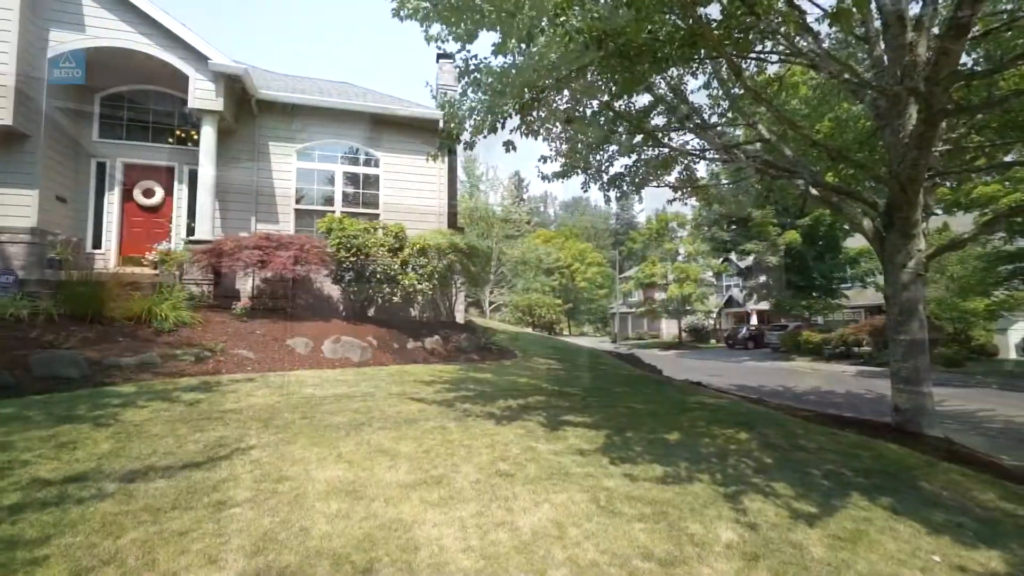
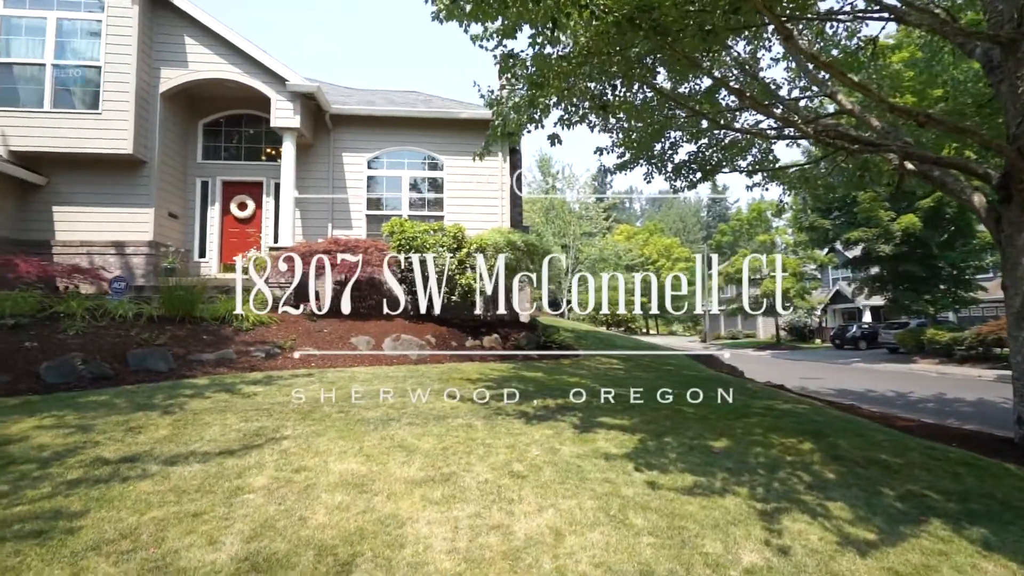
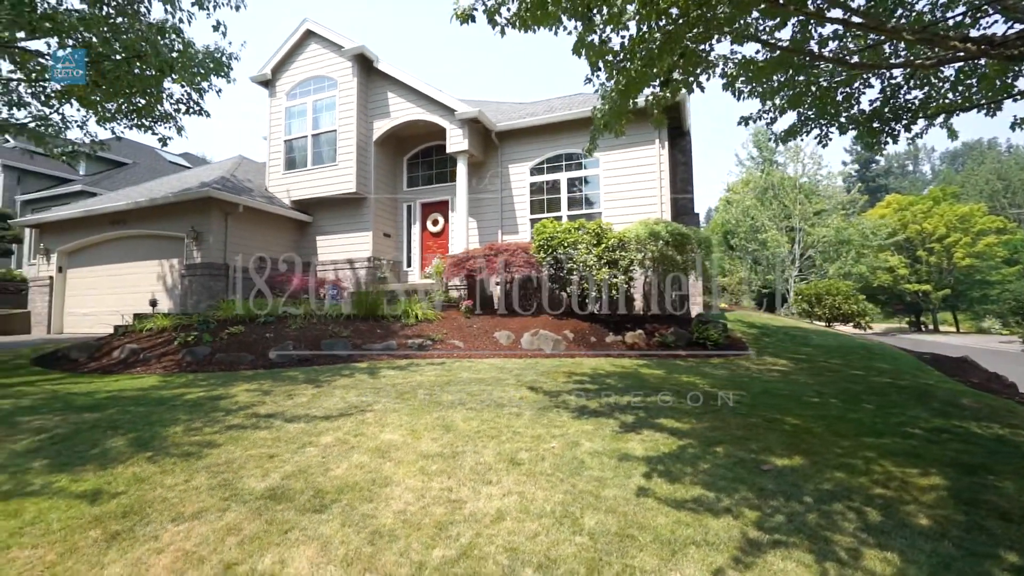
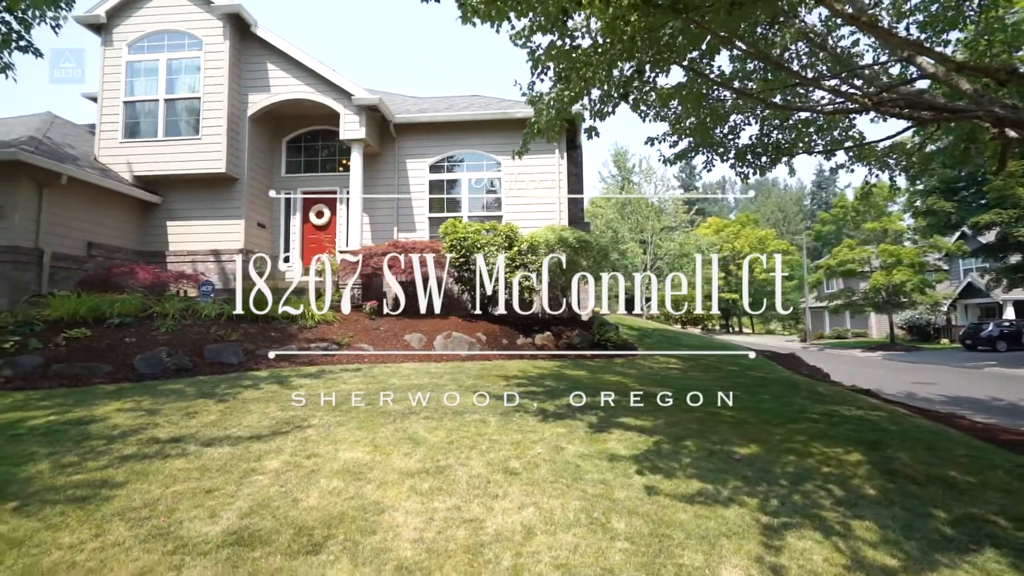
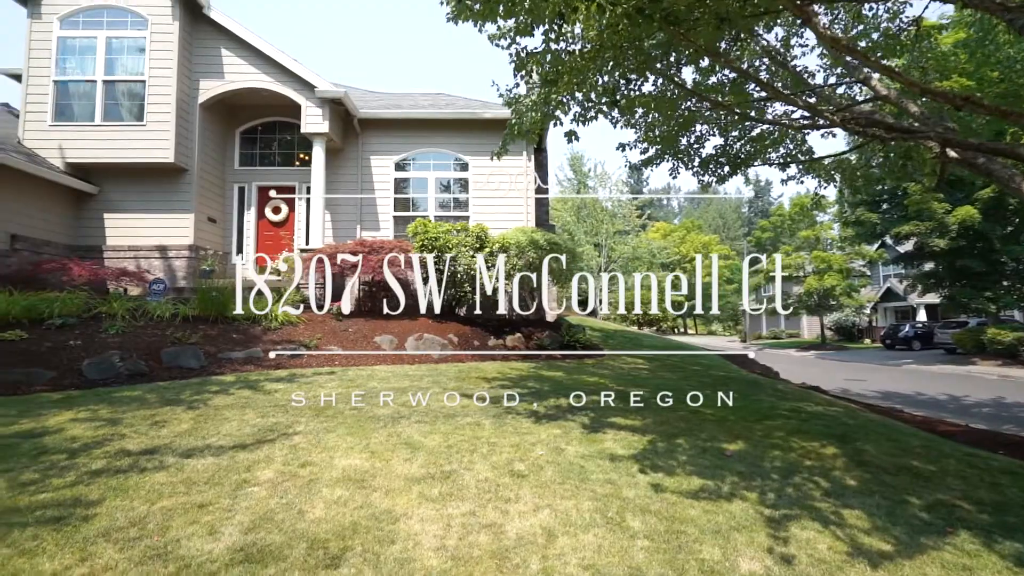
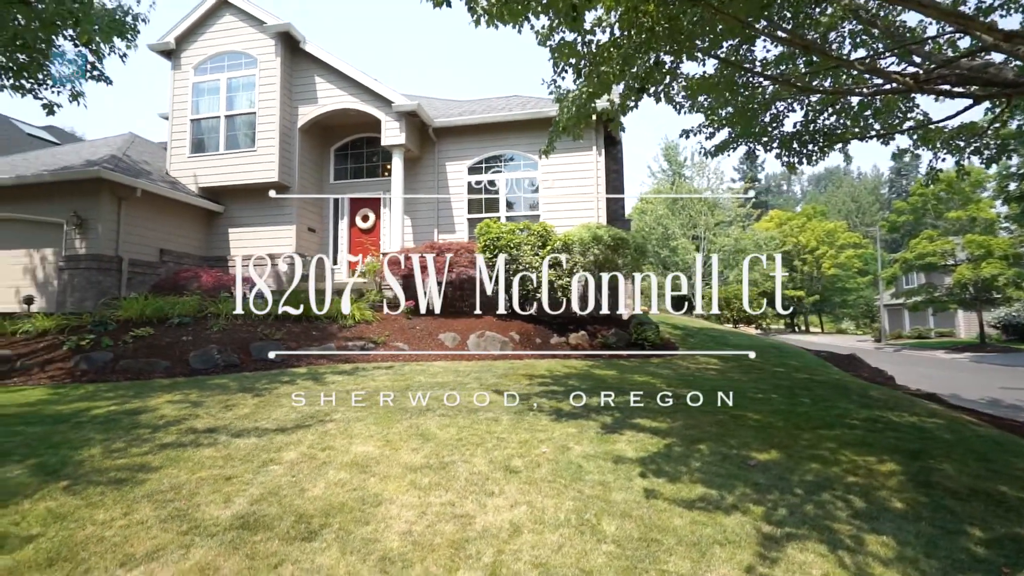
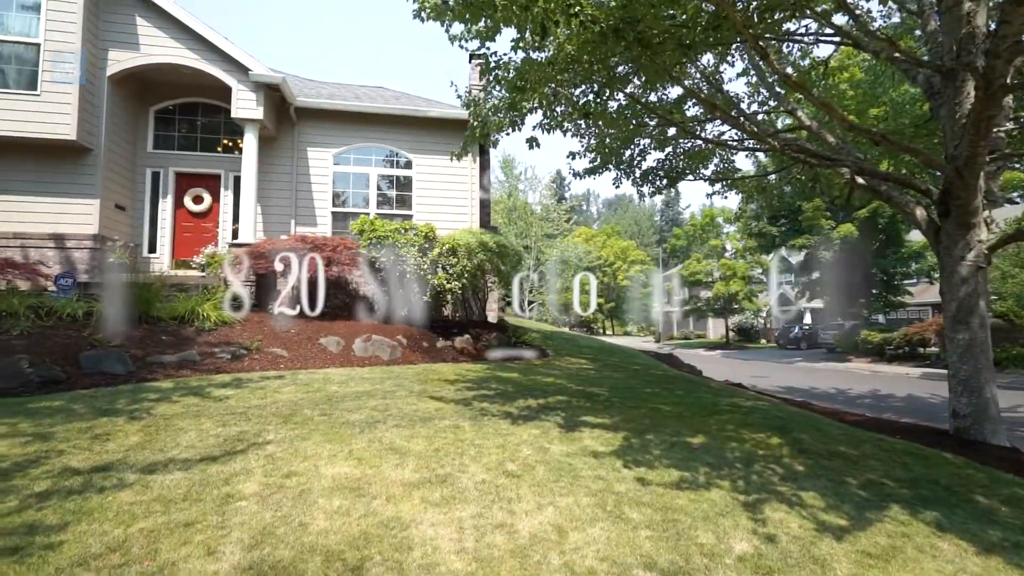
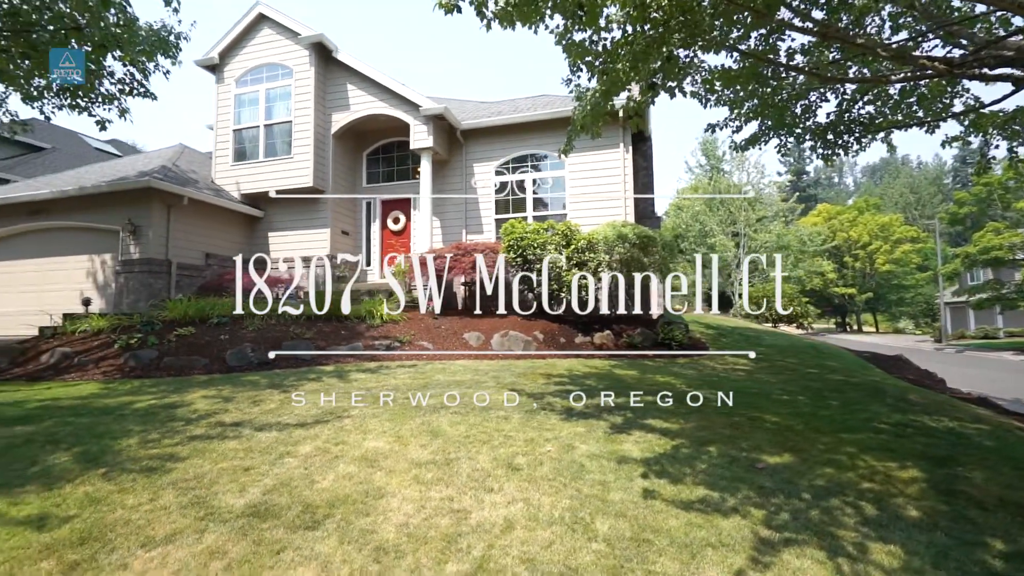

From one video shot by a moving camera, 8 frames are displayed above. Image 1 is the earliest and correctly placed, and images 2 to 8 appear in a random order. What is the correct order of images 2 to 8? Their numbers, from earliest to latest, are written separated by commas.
7, 2, 5, 4, 6, 8, 3
